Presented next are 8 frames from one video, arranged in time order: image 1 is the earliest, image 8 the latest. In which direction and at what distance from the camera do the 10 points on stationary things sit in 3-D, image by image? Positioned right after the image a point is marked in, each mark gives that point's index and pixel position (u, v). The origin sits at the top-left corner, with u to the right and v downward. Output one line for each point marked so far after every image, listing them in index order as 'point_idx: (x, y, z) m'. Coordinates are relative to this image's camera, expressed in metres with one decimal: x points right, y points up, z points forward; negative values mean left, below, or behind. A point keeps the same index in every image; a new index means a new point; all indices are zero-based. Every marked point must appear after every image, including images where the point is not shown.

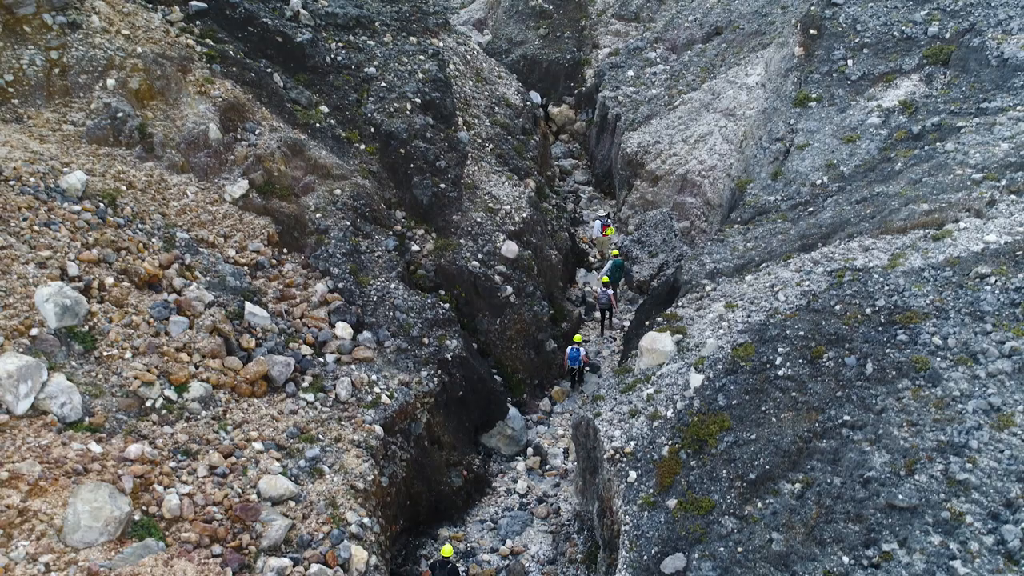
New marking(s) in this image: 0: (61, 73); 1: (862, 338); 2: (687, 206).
0: (-5.7, +2.7, +9.1) m
1: (+3.2, -0.5, +6.6) m
2: (+3.3, +1.5, +13.3) m
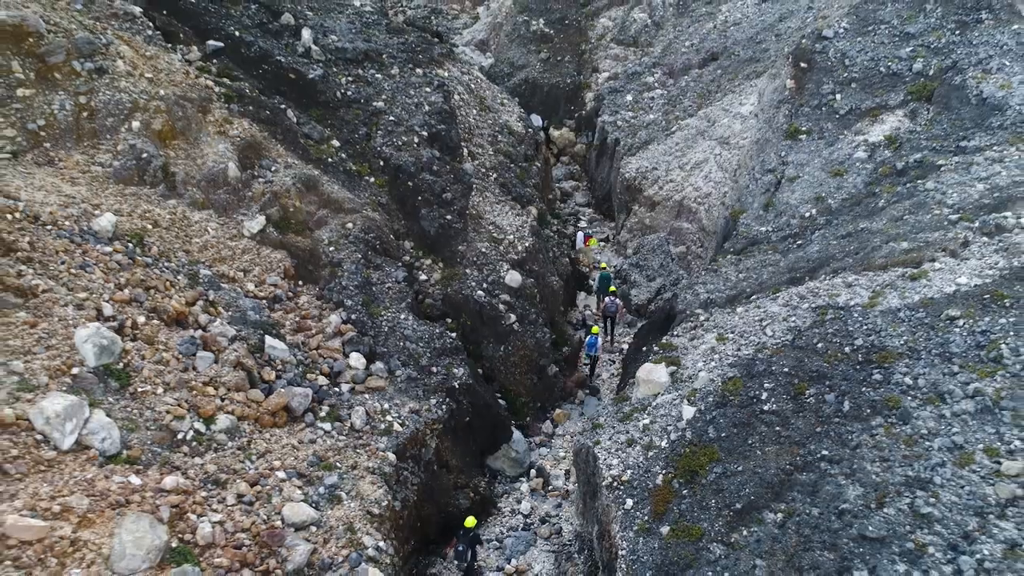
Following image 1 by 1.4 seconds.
0: (-5.7, +2.3, +9.6) m
1: (+3.2, -0.9, +7.1) m
2: (+3.3, +1.1, +13.9) m
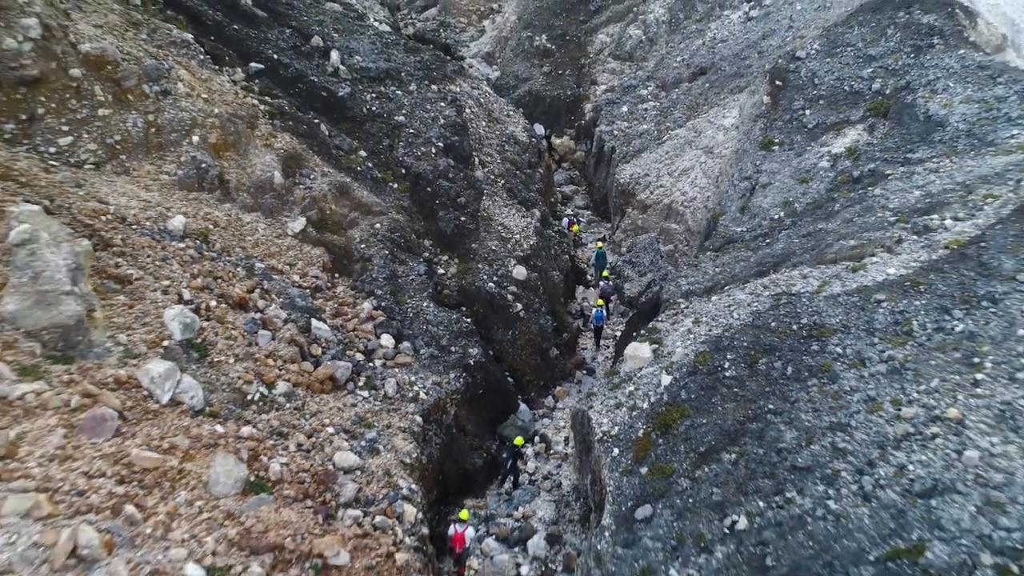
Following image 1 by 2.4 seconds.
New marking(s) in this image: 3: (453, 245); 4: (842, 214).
0: (-5.6, +2.4, +11.2) m
1: (+3.4, -0.7, +8.7) m
2: (+3.4, +1.2, +15.5) m
3: (-1.1, +0.8, +13.5) m
4: (+5.2, +1.2, +11.4) m
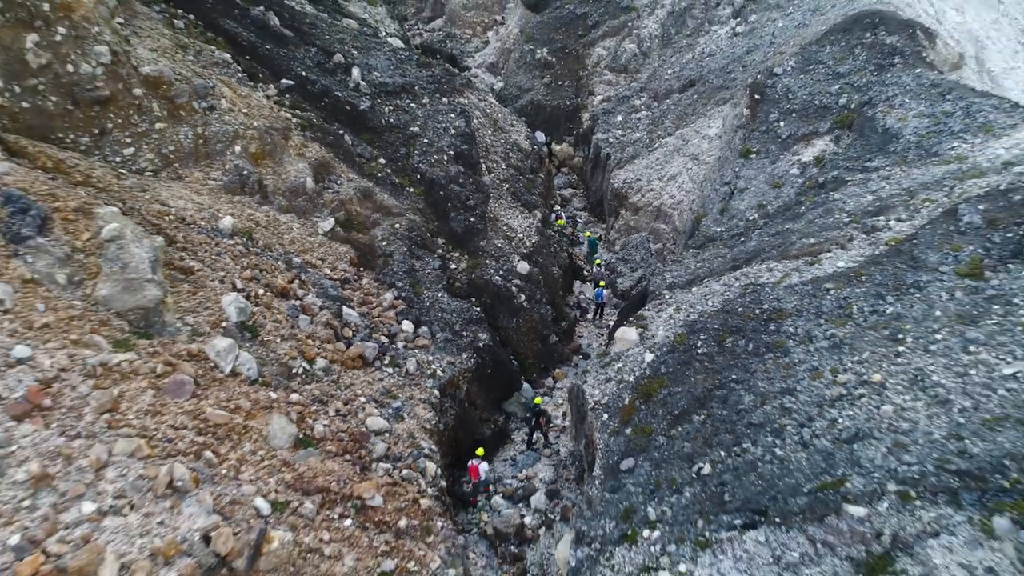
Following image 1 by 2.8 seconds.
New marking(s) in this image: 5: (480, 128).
0: (-5.5, +2.6, +12.8) m
1: (+3.4, -0.6, +10.3) m
2: (+3.5, +1.3, +17.0) m
3: (-1.0, +1.0, +15.0) m
4: (+5.3, +1.3, +13.0) m
5: (-0.8, +4.0, +18.0) m
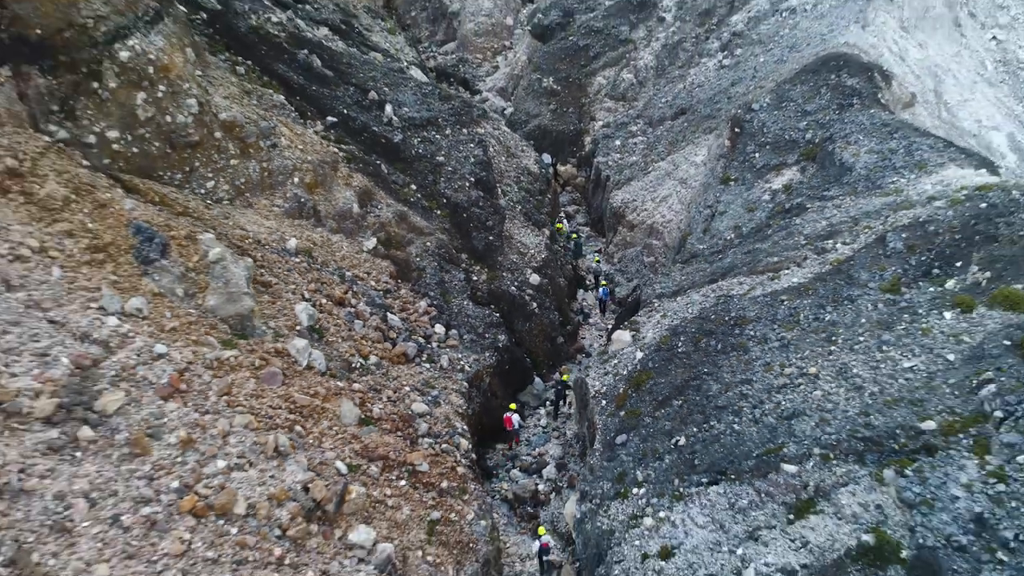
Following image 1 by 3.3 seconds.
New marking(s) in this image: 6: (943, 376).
0: (-5.2, +2.4, +15.3) m
1: (+3.7, -0.8, +12.8) m
2: (+3.8, +1.1, +19.6) m
3: (-0.7, +0.8, +17.5) m
4: (+5.6, +1.1, +15.5) m
5: (-0.5, +3.8, +20.5) m
6: (+5.9, -1.2, +9.9) m
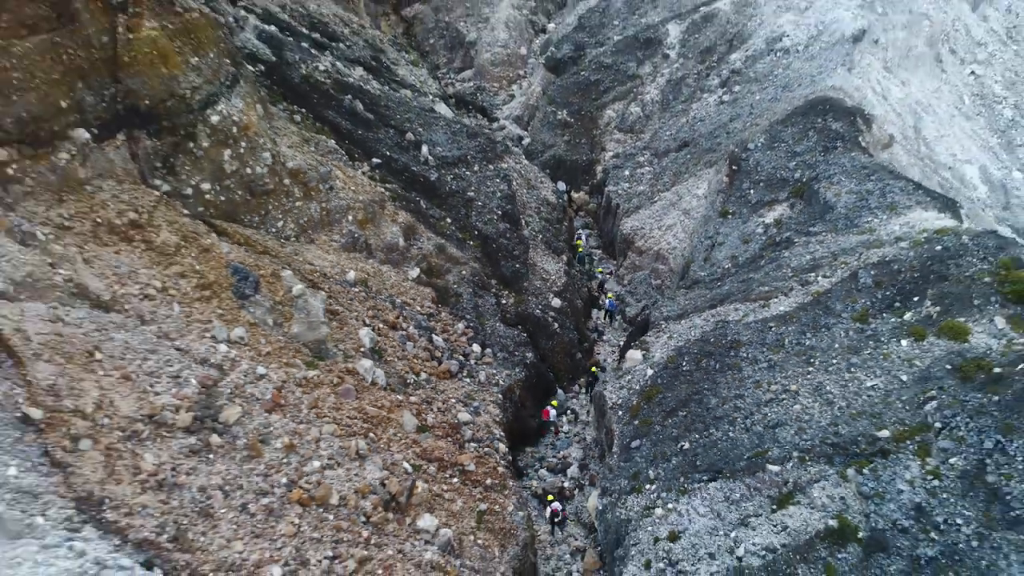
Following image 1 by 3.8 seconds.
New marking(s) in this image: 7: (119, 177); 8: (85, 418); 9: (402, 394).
0: (-4.5, +1.8, +17.7) m
1: (+4.4, -1.4, +15.1) m
2: (+4.5, +0.5, +21.9) m
3: (0.0, +0.2, +19.9) m
4: (+6.3, +0.5, +17.9) m
5: (+0.2, +3.2, +22.9) m
6: (+6.5, -1.8, +12.2) m
7: (-7.7, +2.2, +14.0) m
8: (-6.2, -1.9, +10.4) m
9: (-2.3, -2.2, +14.8) m
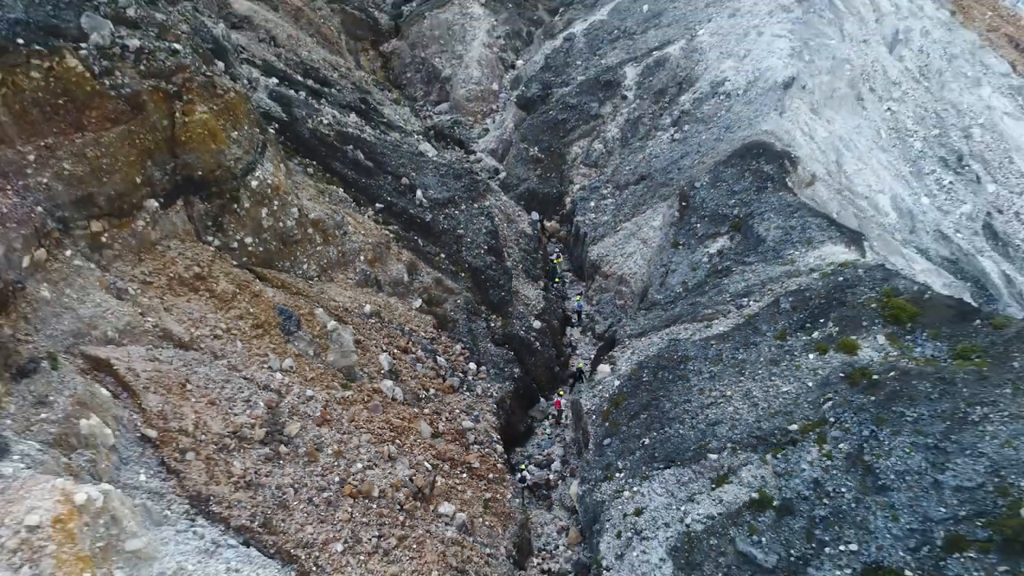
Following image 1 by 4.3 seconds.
0: (-4.9, +0.9, +21.0) m
1: (+4.2, -2.1, +18.8) m
2: (+3.9, -0.2, +25.6) m
3: (-0.5, -0.6, +23.4) m
4: (+5.9, -0.1, +21.6) m
5: (-0.5, +2.4, +26.3) m
6: (+6.5, -2.4, +16.0) m
7: (-7.9, +1.2, +17.1) m
8: (-6.1, -2.8, +13.5) m
9: (-2.4, -3.0, +18.1) m
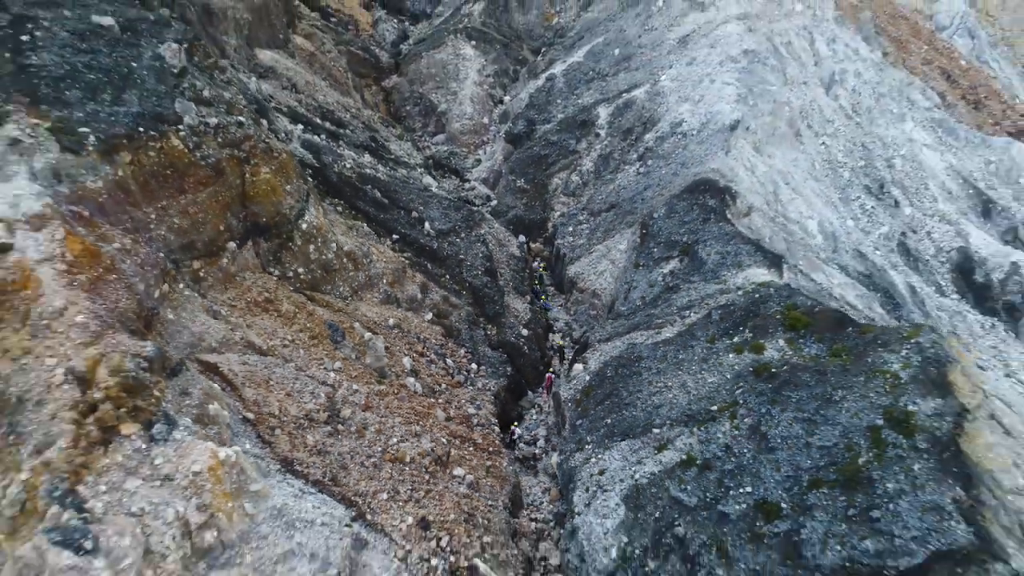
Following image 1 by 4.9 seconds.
0: (-5.2, +0.3, +26.3) m
1: (+4.0, -2.6, +24.3) m
2: (+3.6, -0.7, +31.1) m
3: (-0.8, -1.2, +28.8) m
4: (+5.6, -0.7, +27.2) m
5: (-0.9, +1.8, +31.8) m
6: (+6.3, -2.9, +21.5) m
7: (-8.1, +0.6, +22.5) m
8: (-6.2, -3.4, +18.9) m
9: (-2.6, -3.6, +23.5) m
